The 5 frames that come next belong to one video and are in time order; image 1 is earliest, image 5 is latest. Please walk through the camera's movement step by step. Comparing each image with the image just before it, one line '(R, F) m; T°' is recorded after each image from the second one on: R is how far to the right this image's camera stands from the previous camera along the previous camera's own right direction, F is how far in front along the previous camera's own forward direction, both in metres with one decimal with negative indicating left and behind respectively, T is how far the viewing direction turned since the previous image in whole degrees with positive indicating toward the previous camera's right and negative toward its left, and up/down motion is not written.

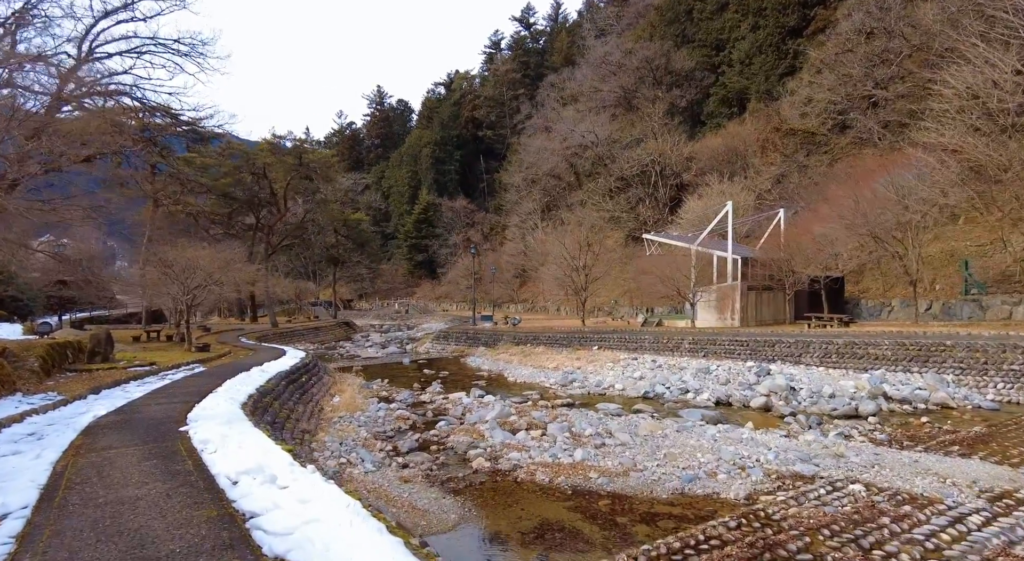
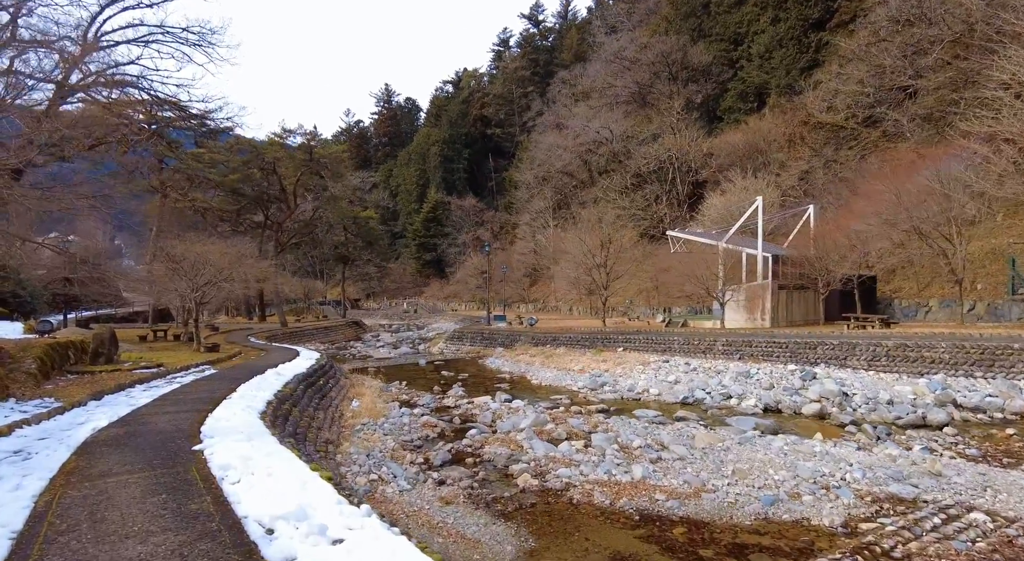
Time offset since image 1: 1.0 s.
(-0.6, +1.0) m; 0°
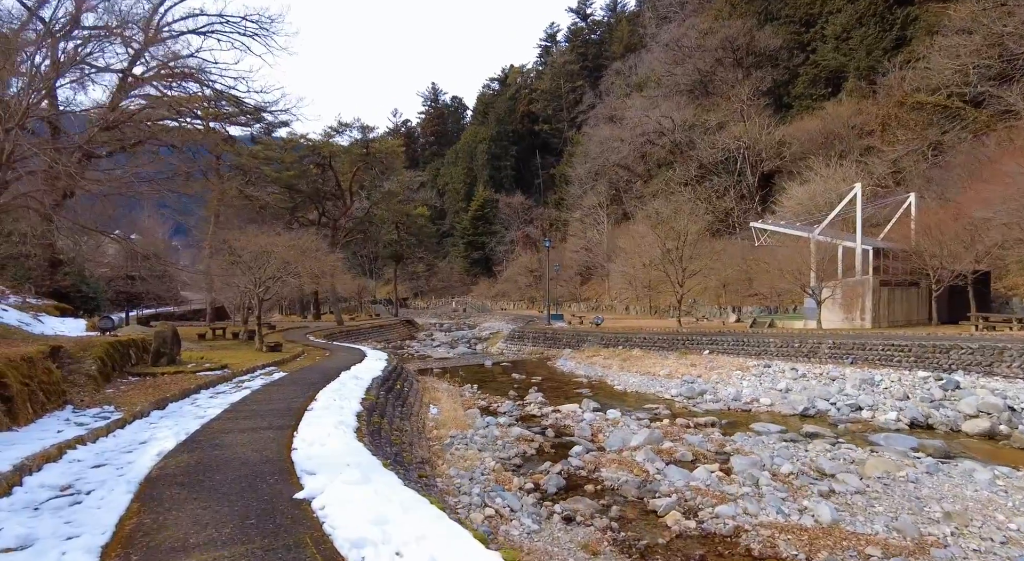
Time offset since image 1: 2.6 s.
(-1.1, +1.5) m; -4°
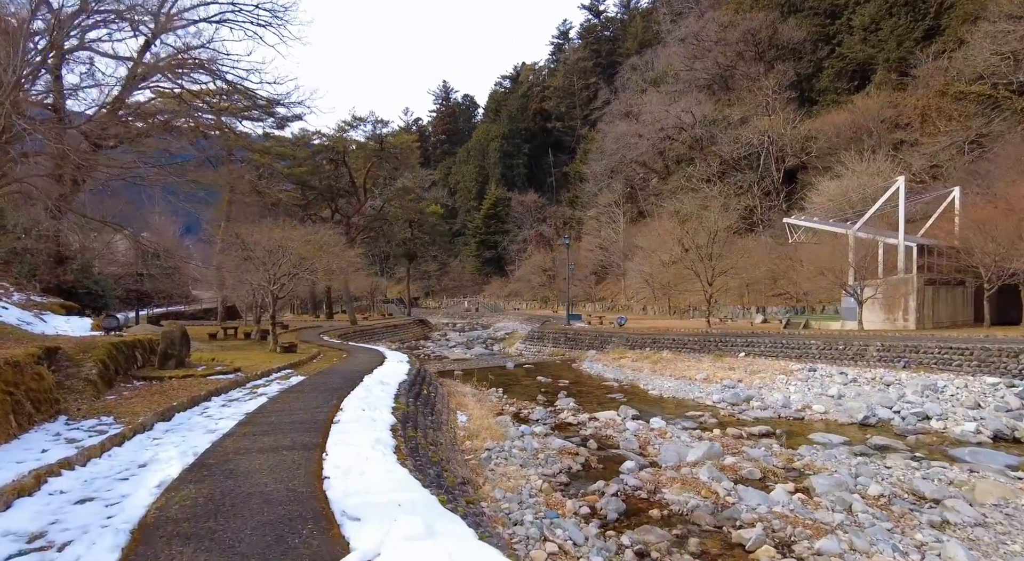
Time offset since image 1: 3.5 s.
(-0.5, +0.9) m; -1°
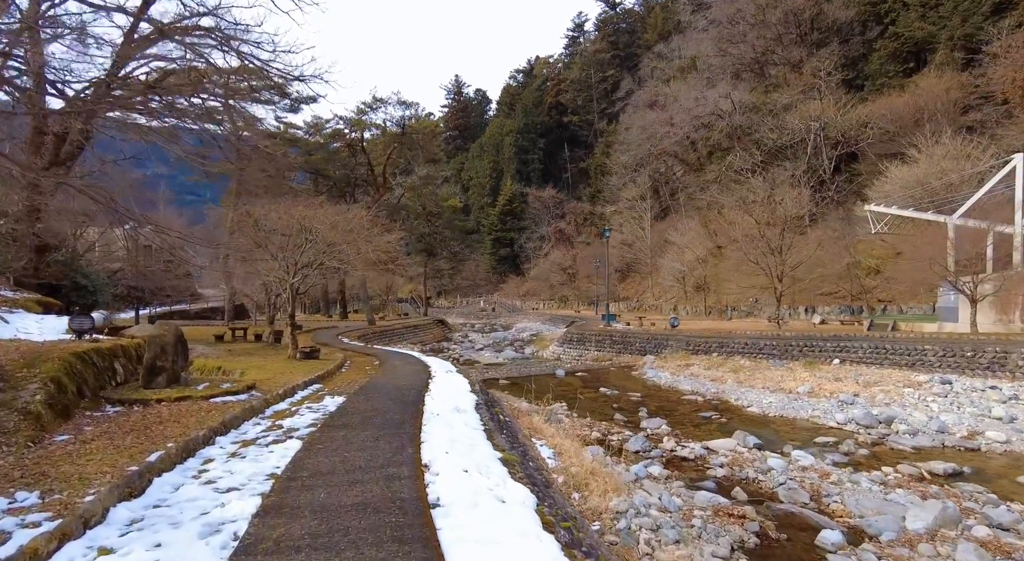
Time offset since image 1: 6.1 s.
(-1.4, +2.7) m; -1°
